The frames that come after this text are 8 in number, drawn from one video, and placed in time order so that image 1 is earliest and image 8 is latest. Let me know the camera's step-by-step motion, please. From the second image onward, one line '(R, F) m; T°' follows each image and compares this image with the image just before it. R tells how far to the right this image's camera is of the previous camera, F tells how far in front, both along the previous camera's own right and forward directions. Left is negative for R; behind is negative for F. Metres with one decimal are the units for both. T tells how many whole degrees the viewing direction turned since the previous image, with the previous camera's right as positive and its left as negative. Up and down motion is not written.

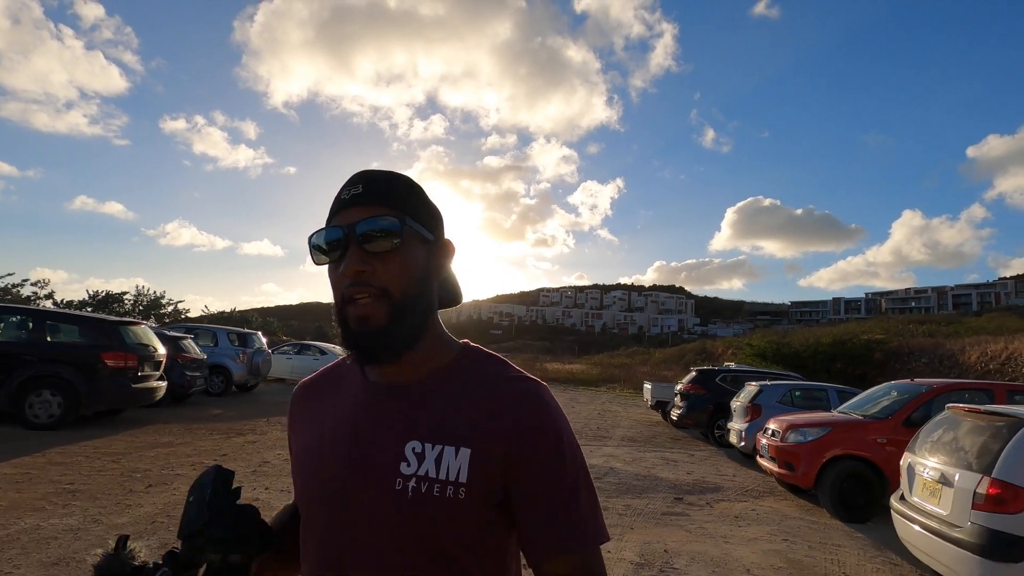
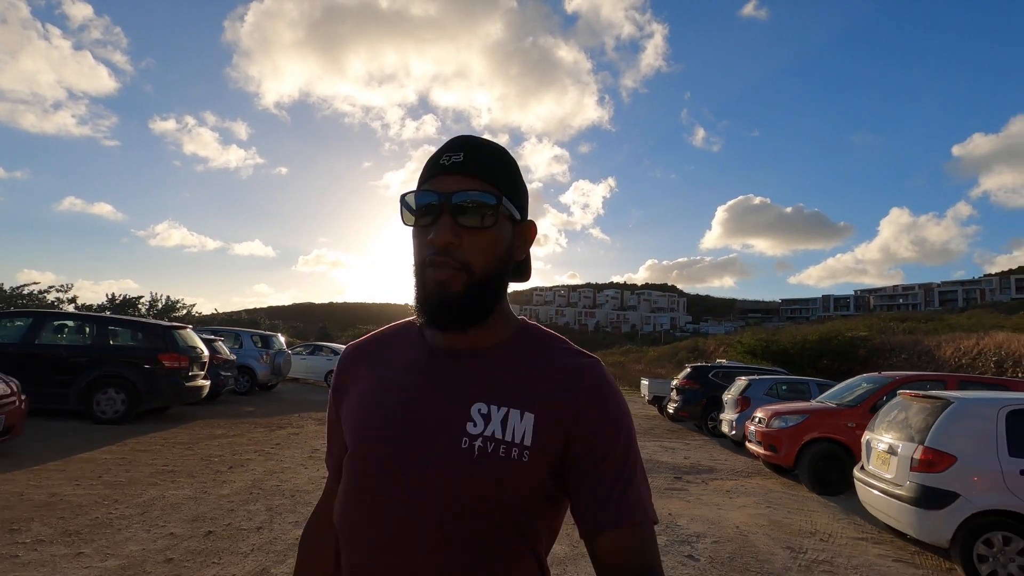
(-0.5, -1.2) m; +1°
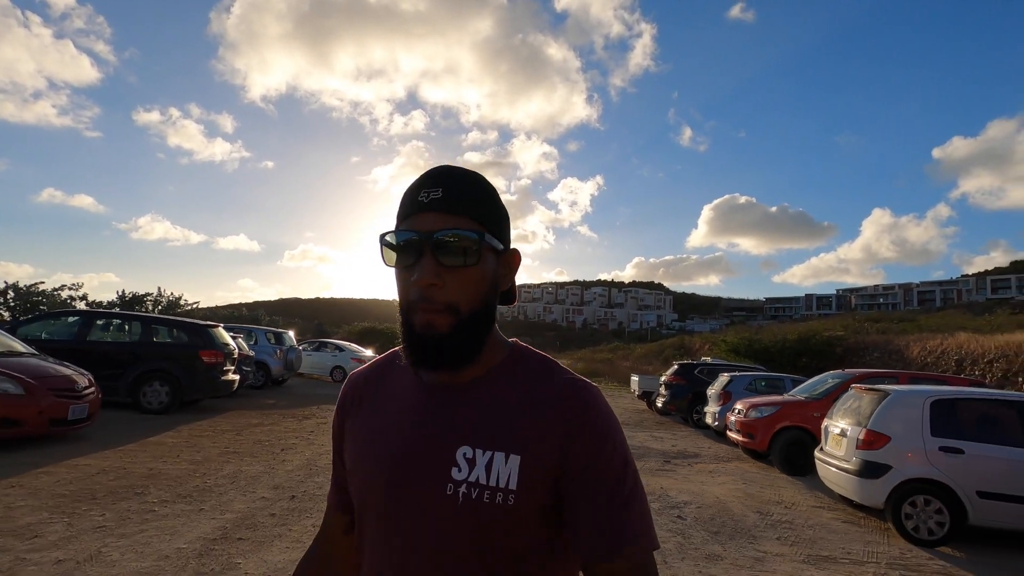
(-0.5, -1.2) m; +1°
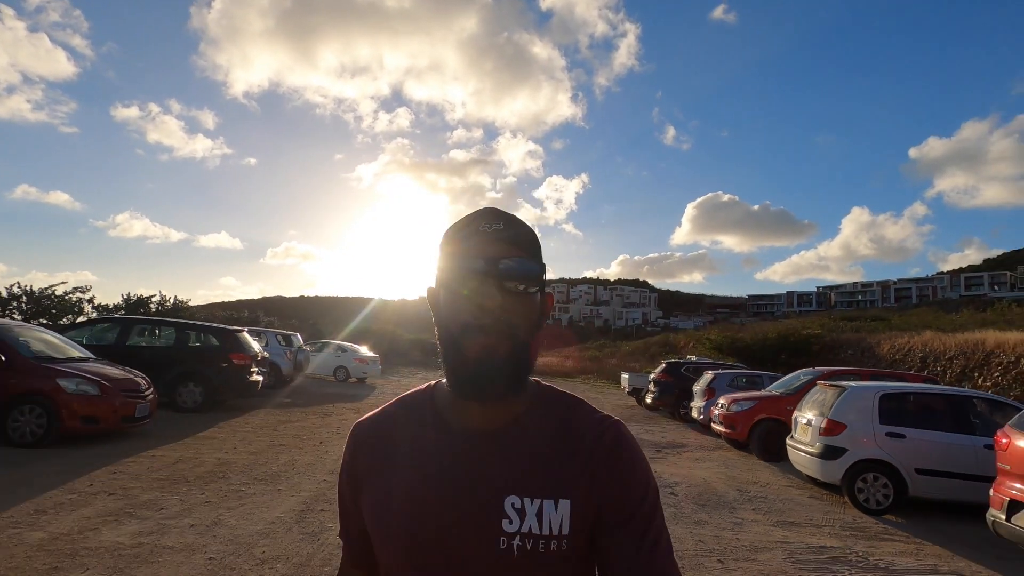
(-0.5, -1.2) m; +2°
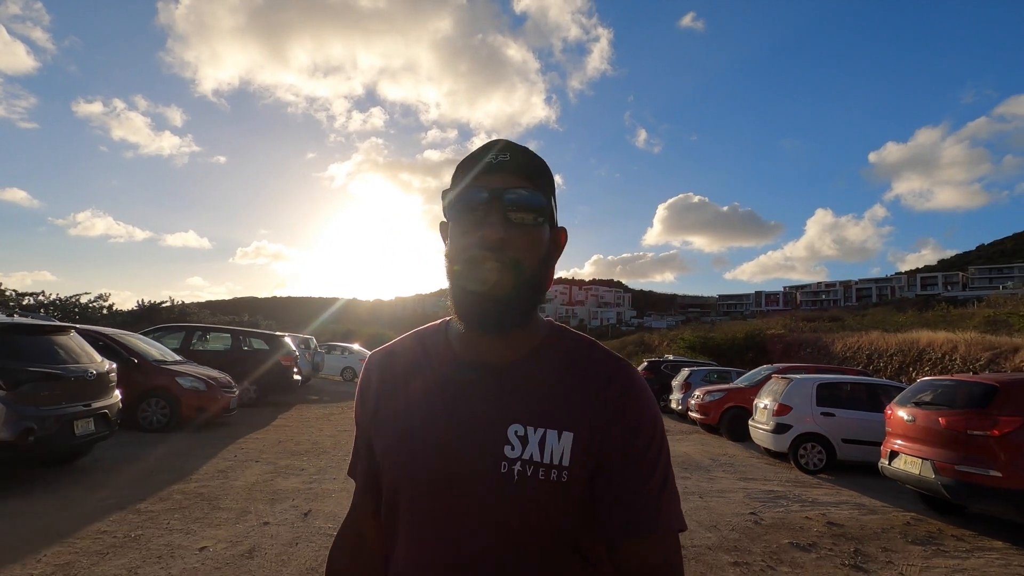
(-1.0, -2.3) m; +3°
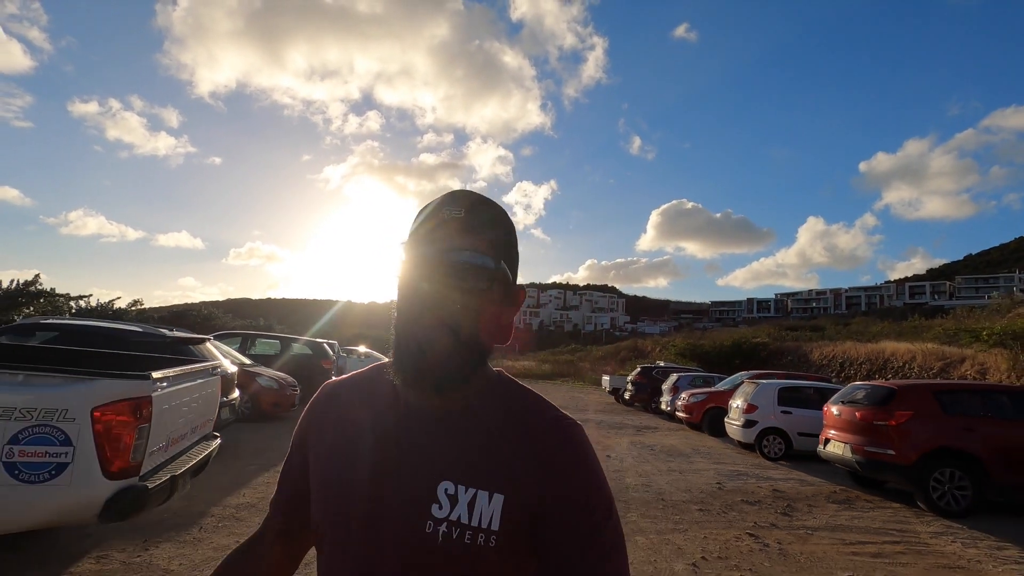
(-0.6, -2.3) m; +1°
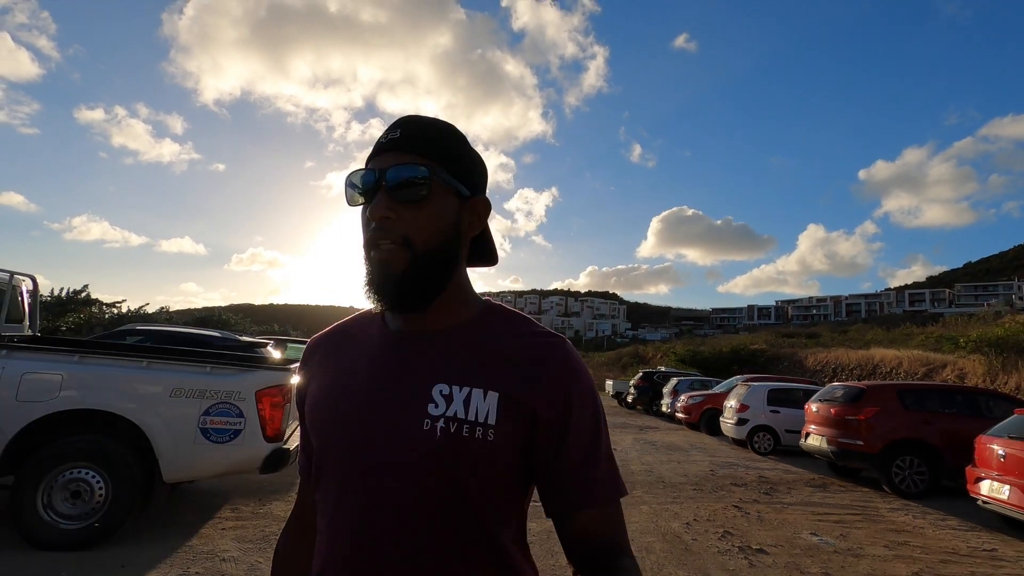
(-0.4, -1.4) m; 0°
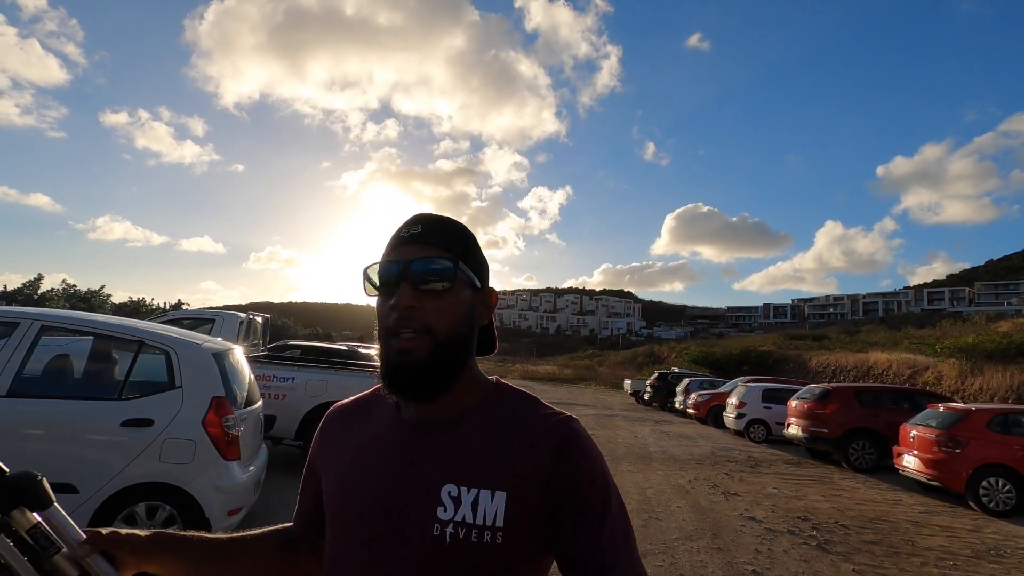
(-0.8, -3.3) m; -1°
